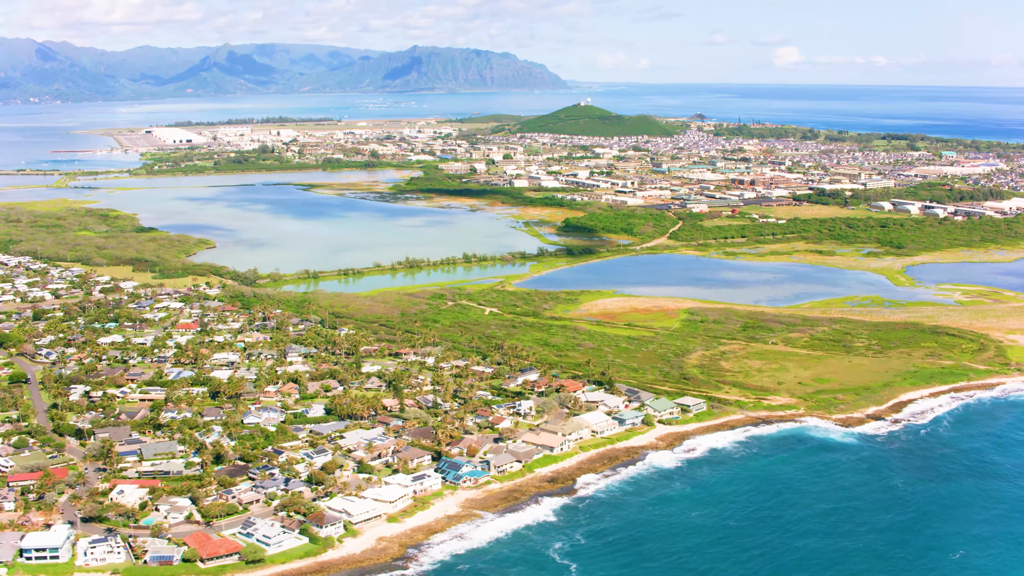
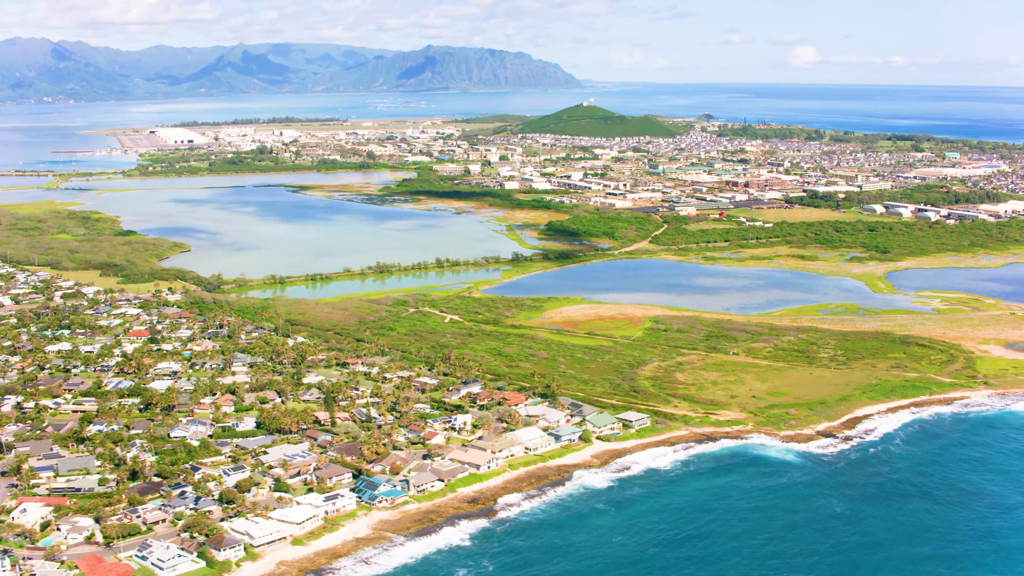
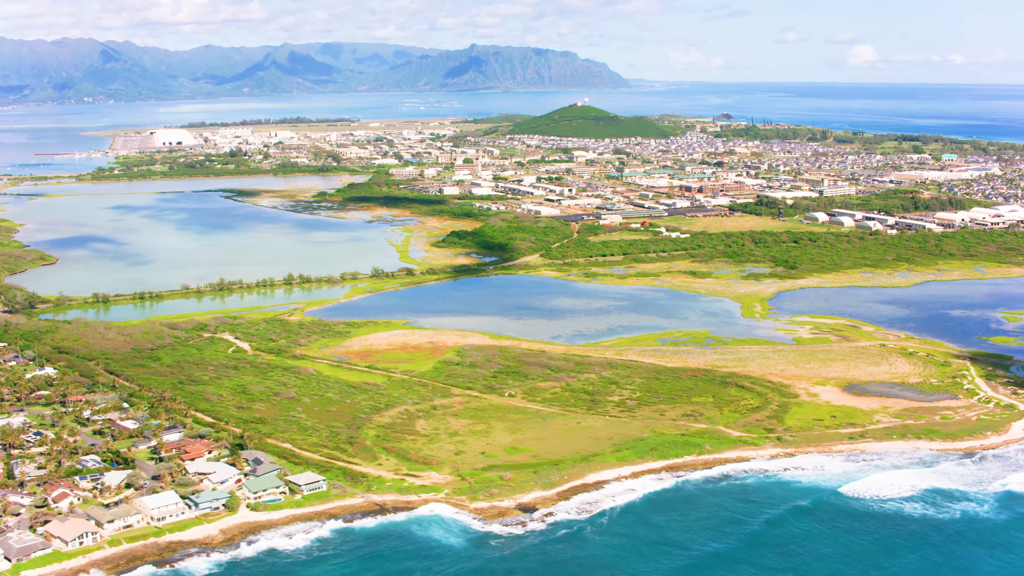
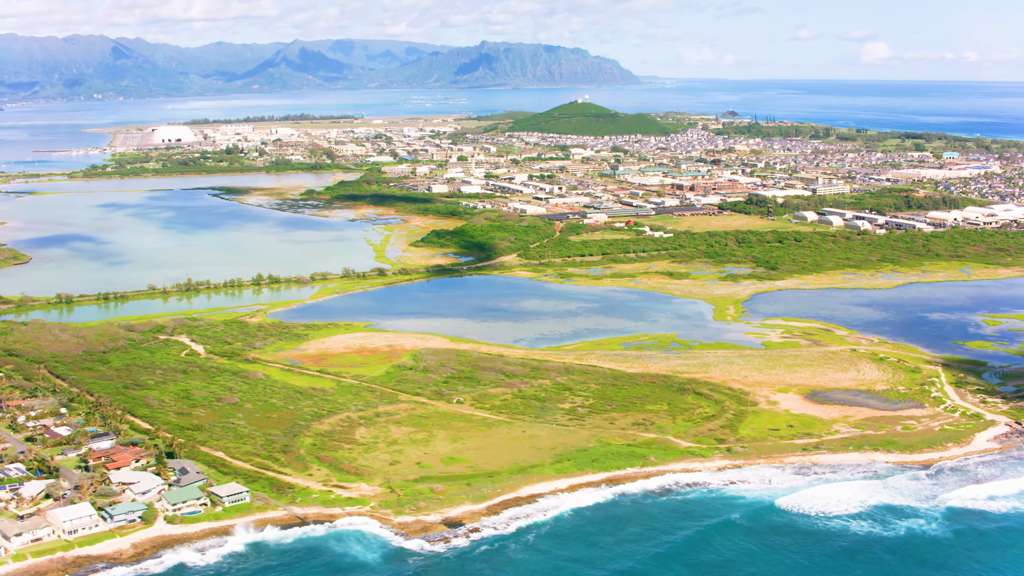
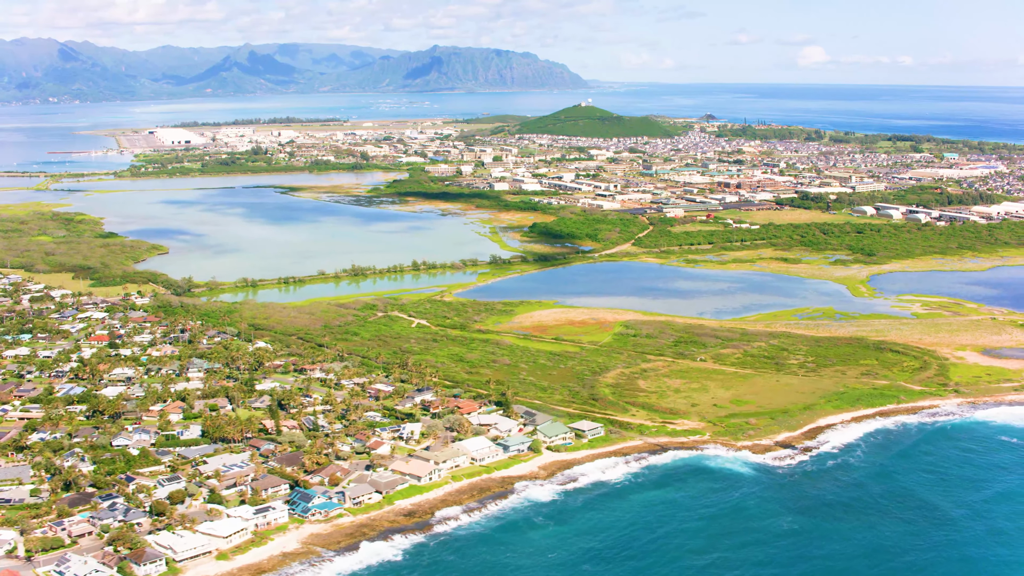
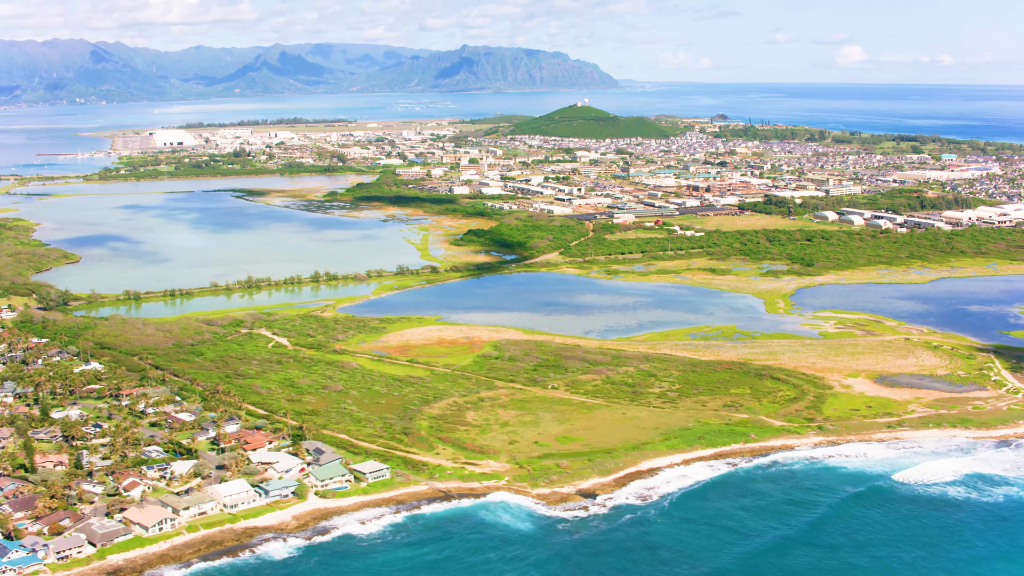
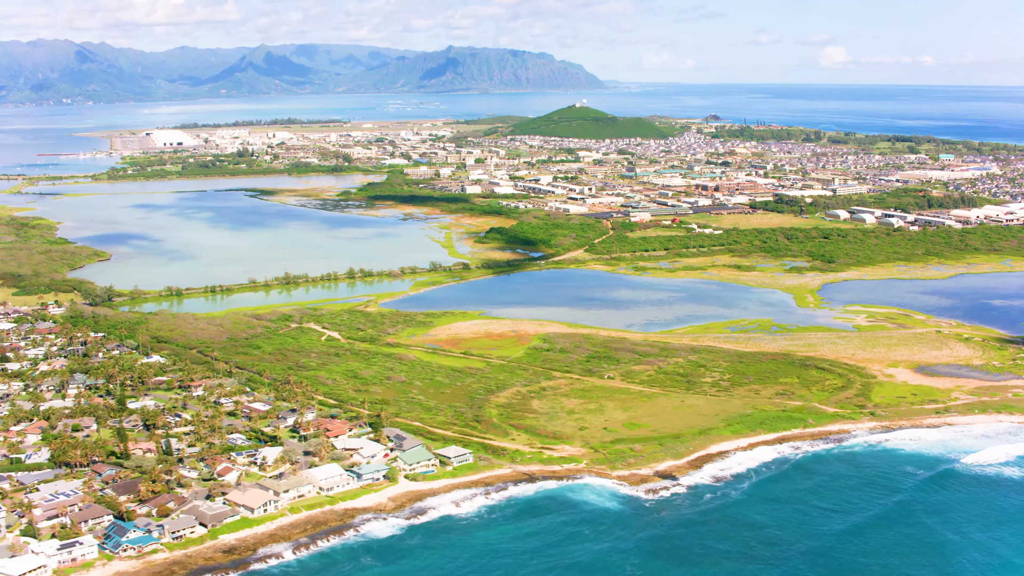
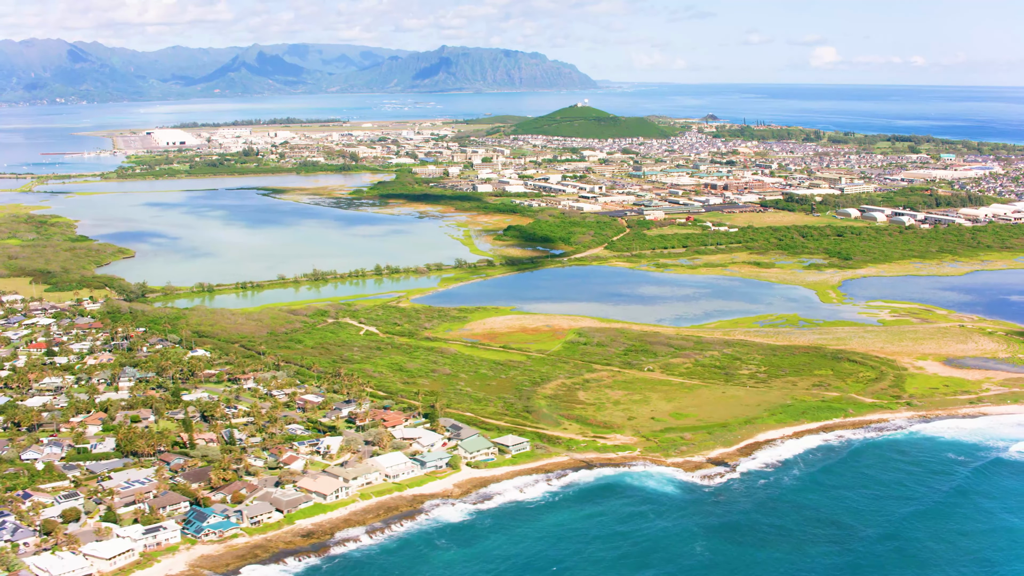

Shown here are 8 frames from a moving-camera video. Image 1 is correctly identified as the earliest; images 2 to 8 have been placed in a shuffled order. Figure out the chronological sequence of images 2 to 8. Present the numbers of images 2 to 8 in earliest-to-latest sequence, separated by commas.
2, 5, 8, 7, 6, 3, 4
